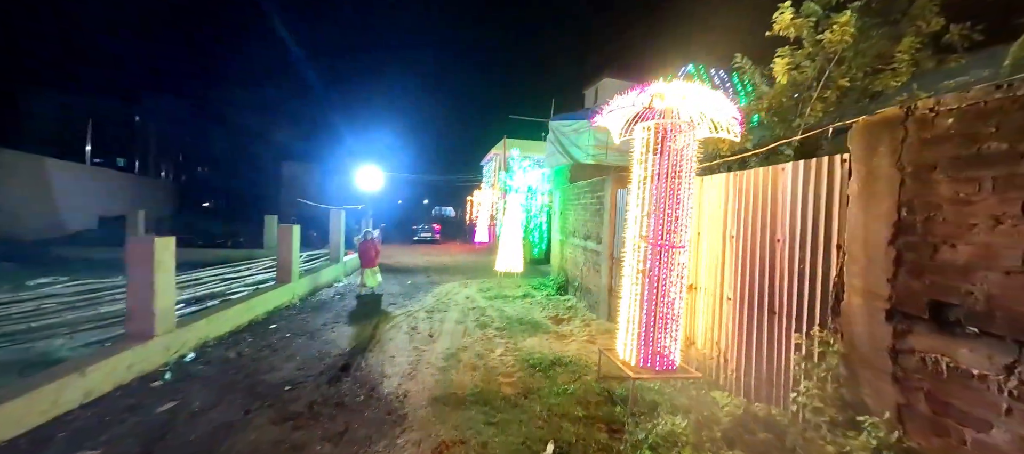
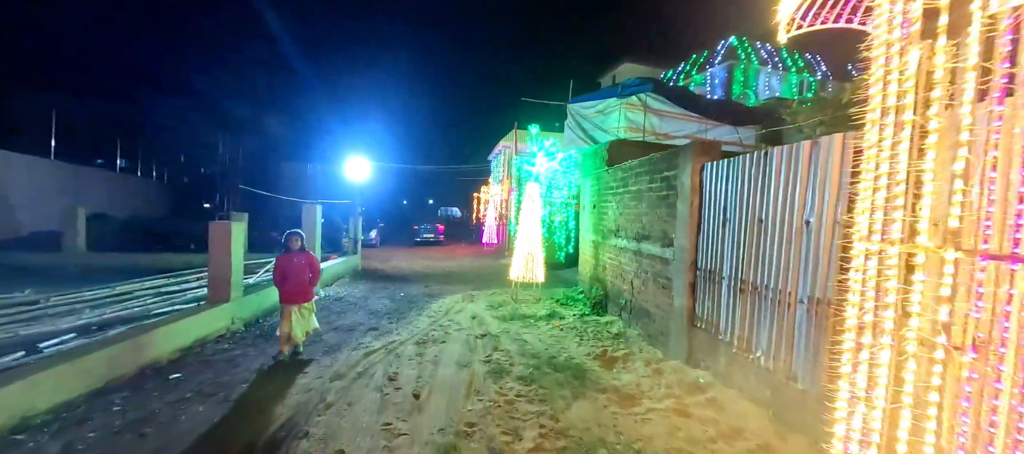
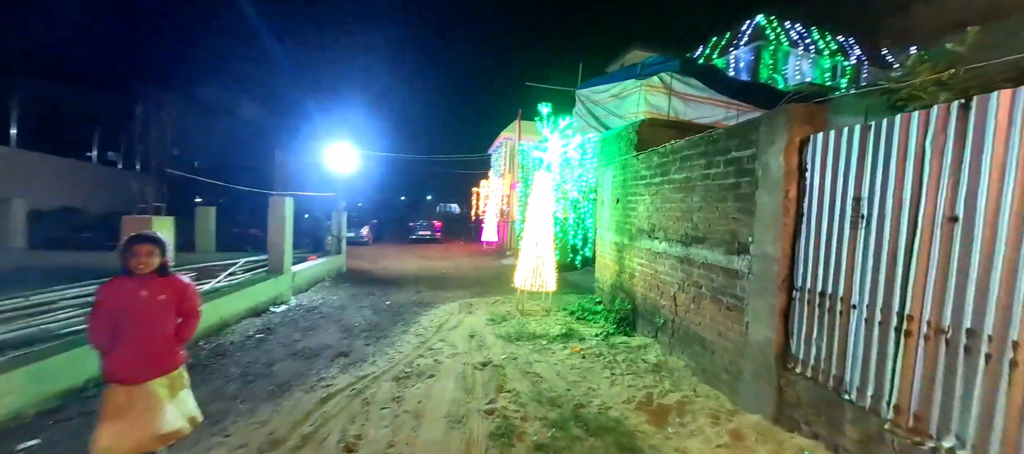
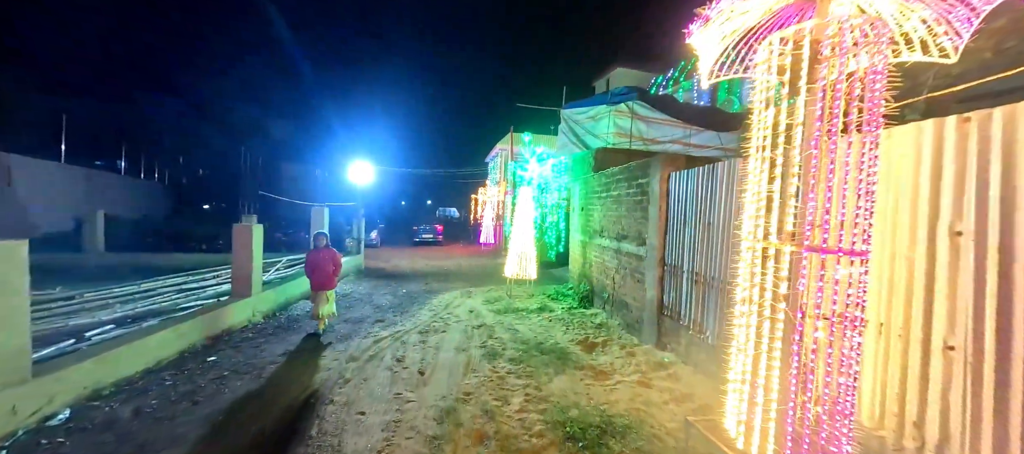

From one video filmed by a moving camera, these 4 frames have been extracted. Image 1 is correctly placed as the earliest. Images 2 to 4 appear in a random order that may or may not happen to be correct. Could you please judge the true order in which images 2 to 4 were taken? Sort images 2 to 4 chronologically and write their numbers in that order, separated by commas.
4, 2, 3
